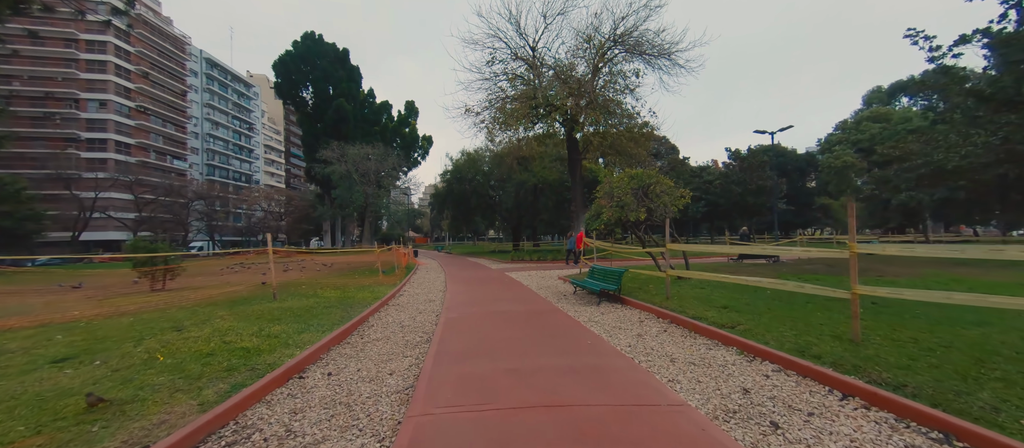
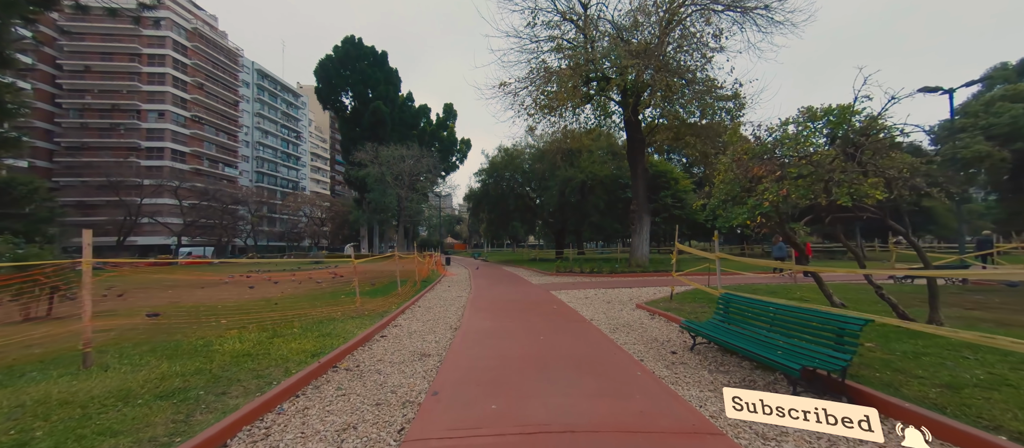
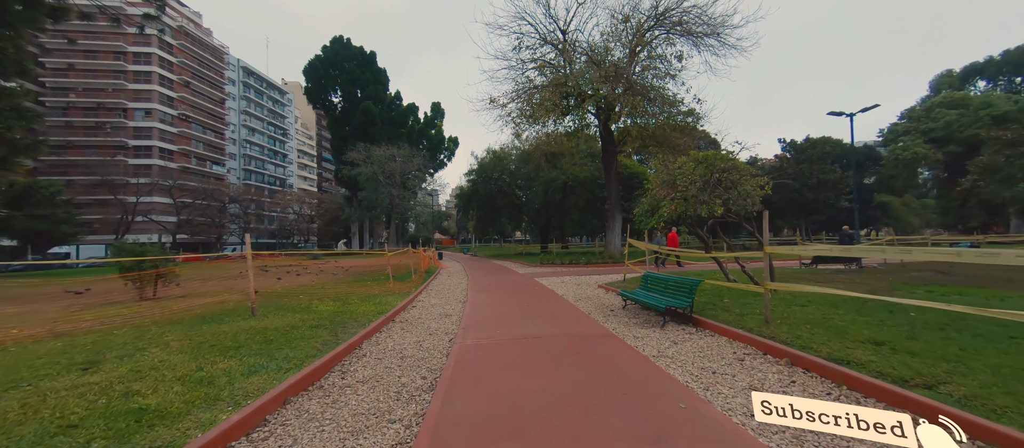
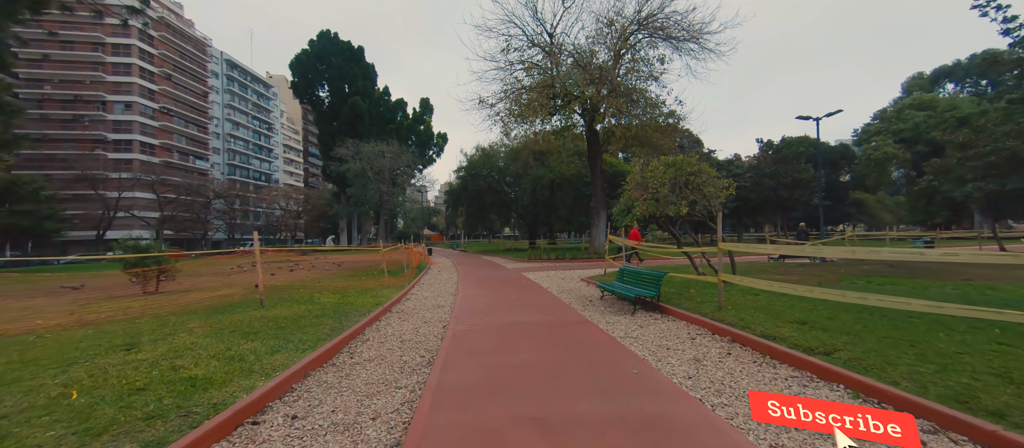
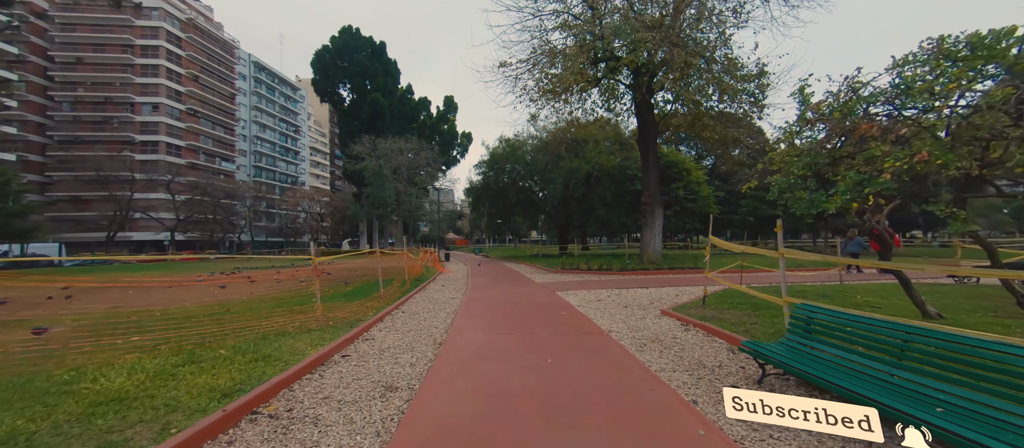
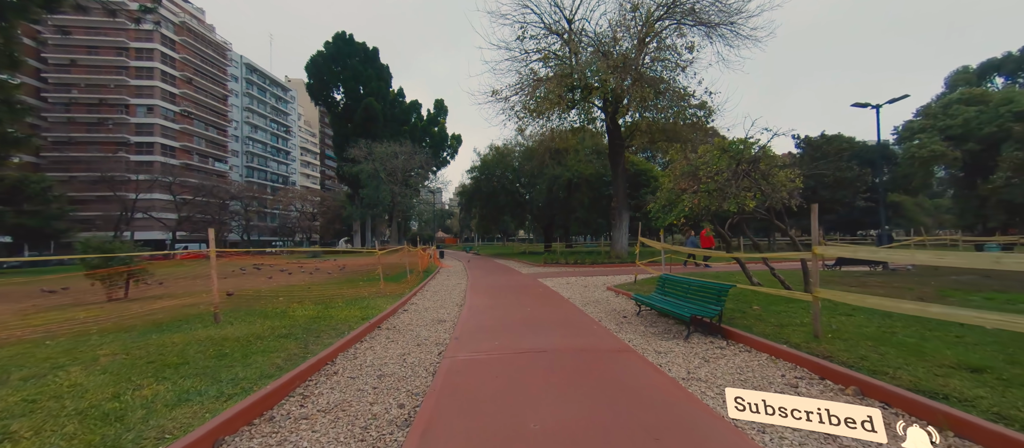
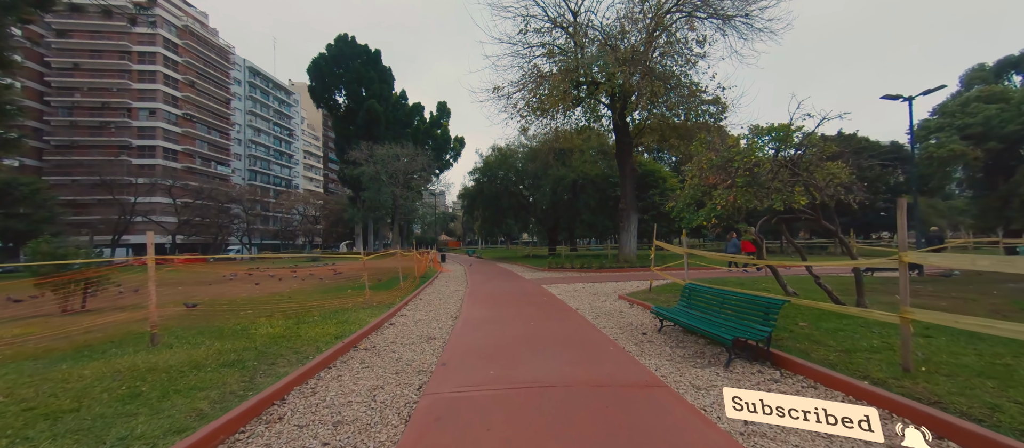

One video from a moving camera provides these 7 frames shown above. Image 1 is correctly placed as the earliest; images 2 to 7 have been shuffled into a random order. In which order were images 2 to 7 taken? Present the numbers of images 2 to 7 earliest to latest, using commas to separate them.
4, 3, 6, 7, 2, 5
